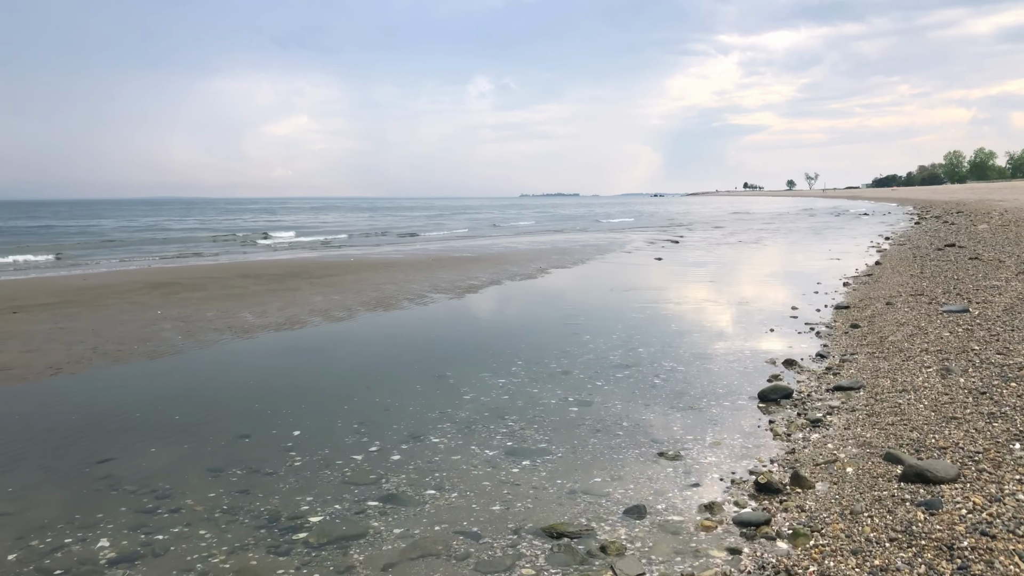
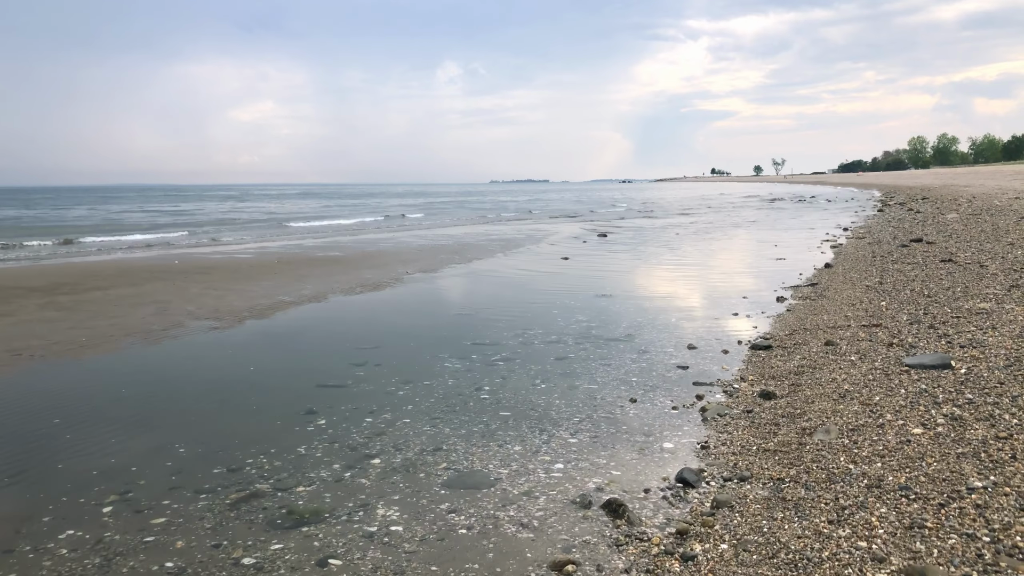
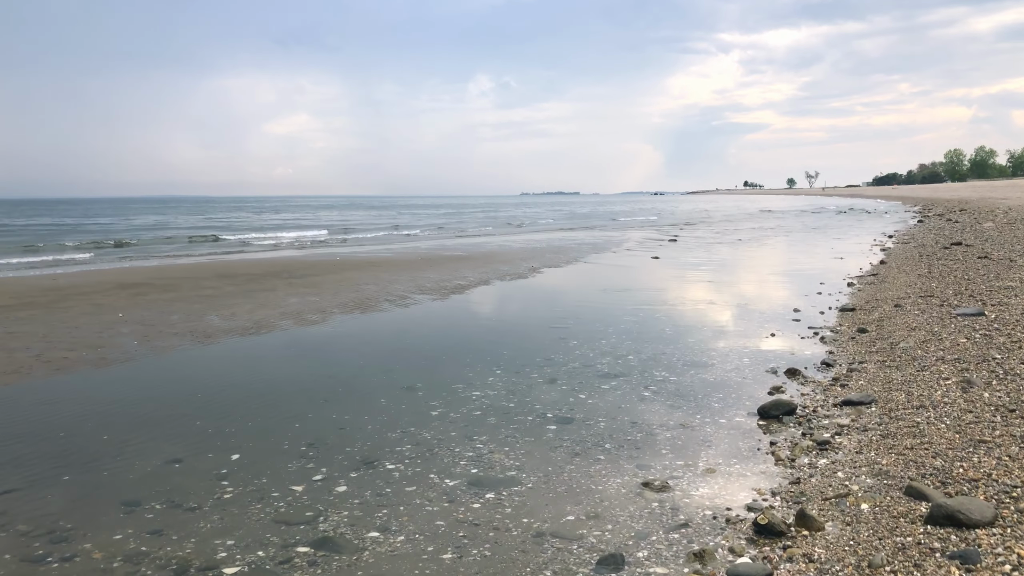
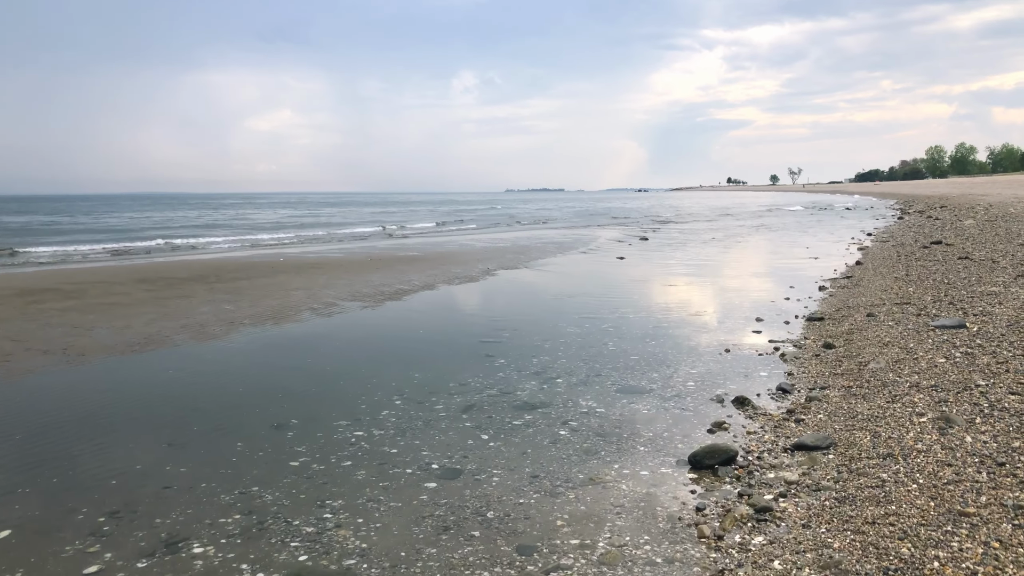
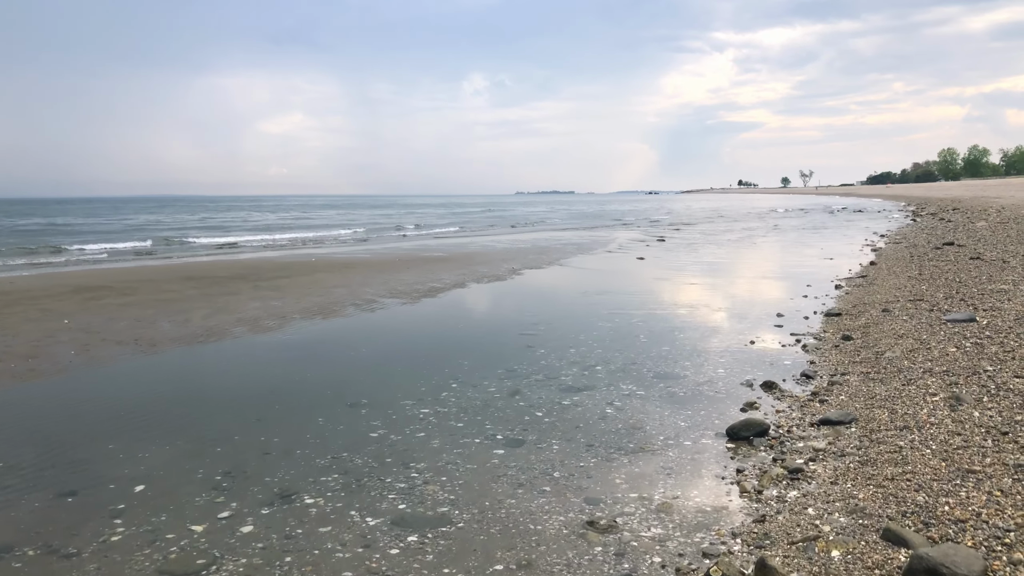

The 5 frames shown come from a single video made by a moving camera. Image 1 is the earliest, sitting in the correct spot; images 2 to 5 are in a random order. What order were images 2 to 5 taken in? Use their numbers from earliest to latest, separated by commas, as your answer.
3, 5, 4, 2
